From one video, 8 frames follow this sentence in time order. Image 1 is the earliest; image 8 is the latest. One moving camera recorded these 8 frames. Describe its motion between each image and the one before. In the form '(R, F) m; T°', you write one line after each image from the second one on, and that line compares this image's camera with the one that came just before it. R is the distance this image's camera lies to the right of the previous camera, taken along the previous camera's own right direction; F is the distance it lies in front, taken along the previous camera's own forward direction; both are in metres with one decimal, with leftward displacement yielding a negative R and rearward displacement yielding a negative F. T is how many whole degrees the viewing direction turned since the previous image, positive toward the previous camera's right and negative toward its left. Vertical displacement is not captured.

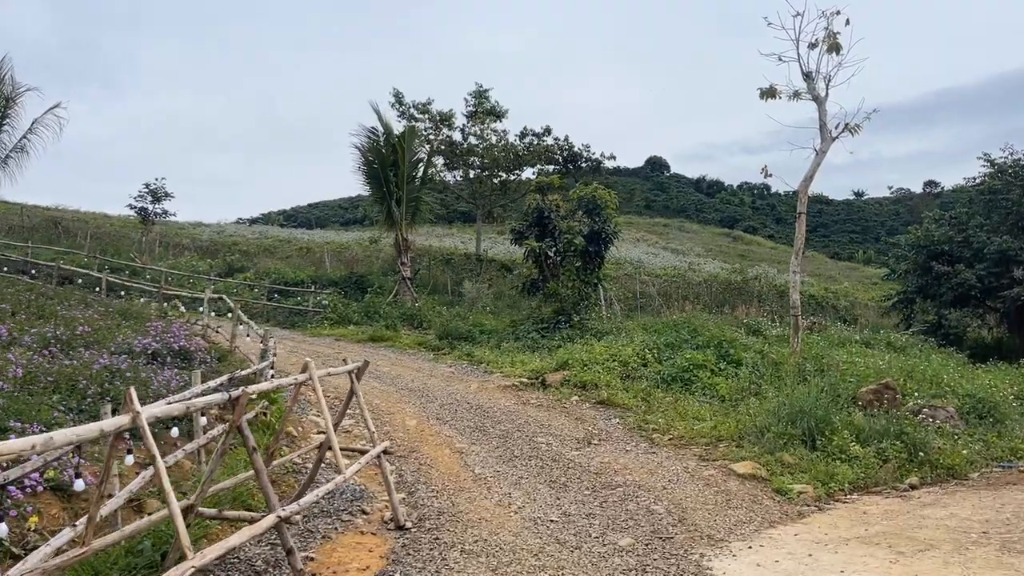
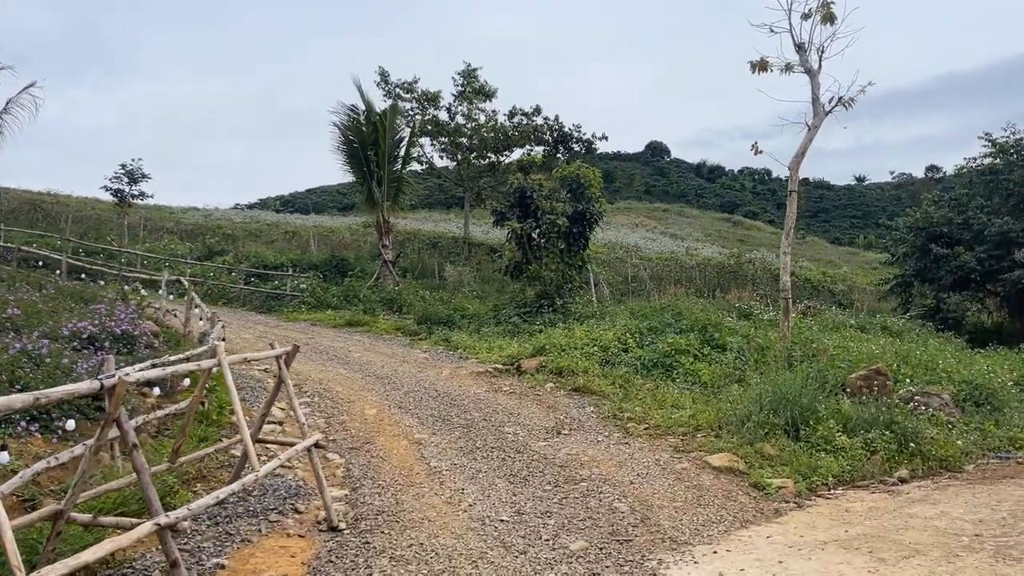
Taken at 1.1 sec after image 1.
(+0.3, +0.5) m; 0°
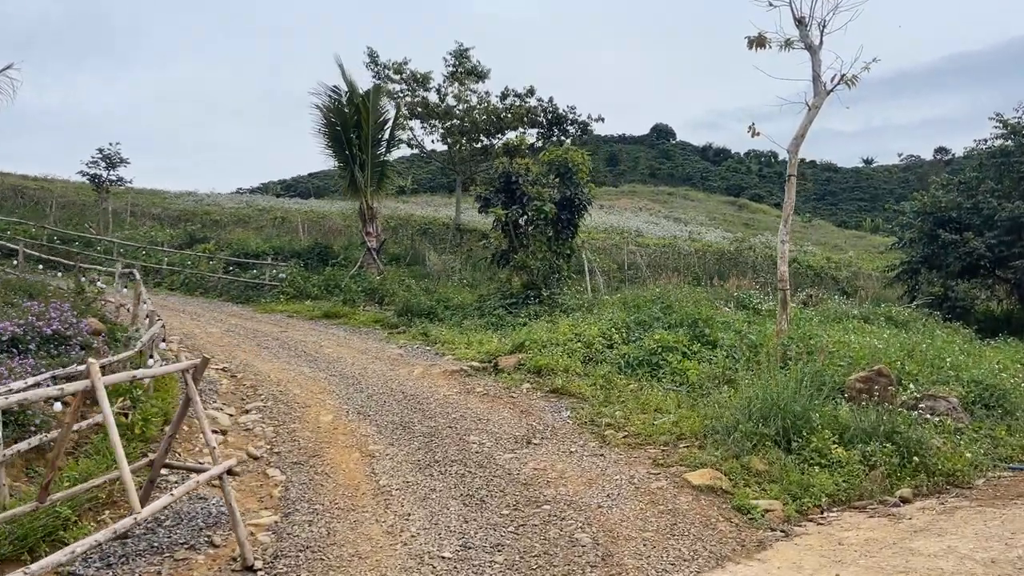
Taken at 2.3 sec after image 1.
(+0.3, +0.6) m; 0°
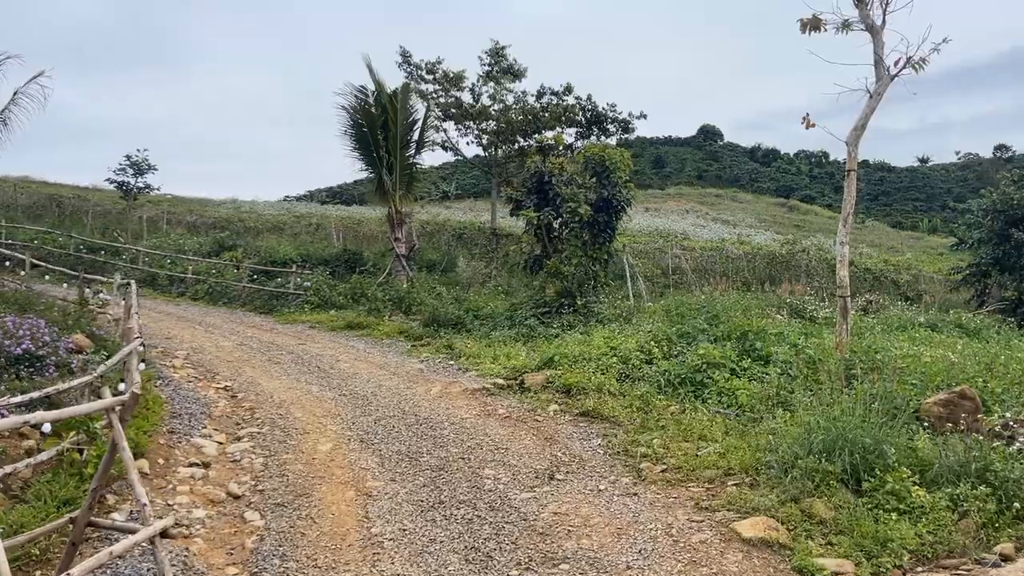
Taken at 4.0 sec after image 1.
(+0.2, +0.8) m; -3°
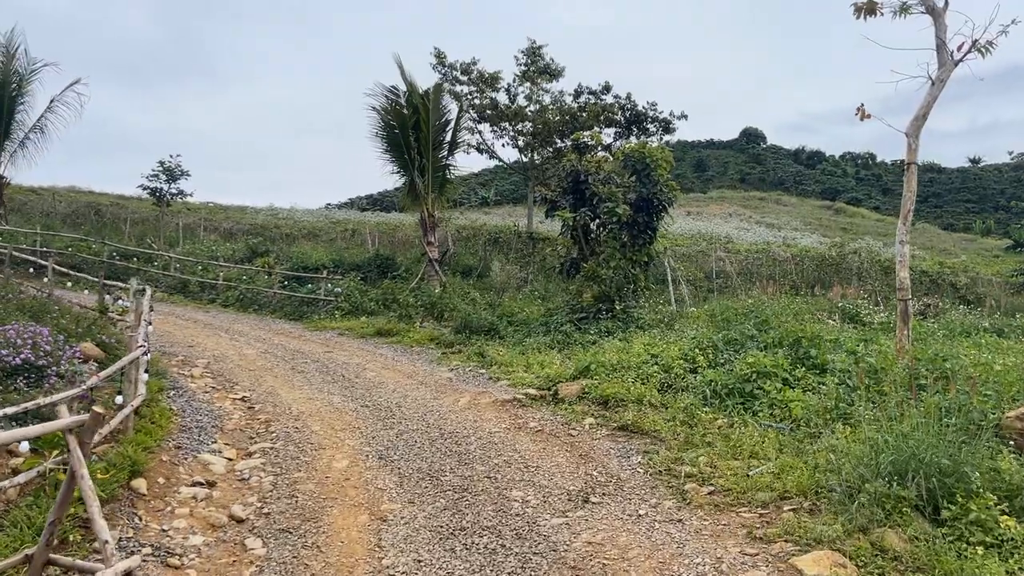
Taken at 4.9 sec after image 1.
(+0.1, +0.5) m; -3°
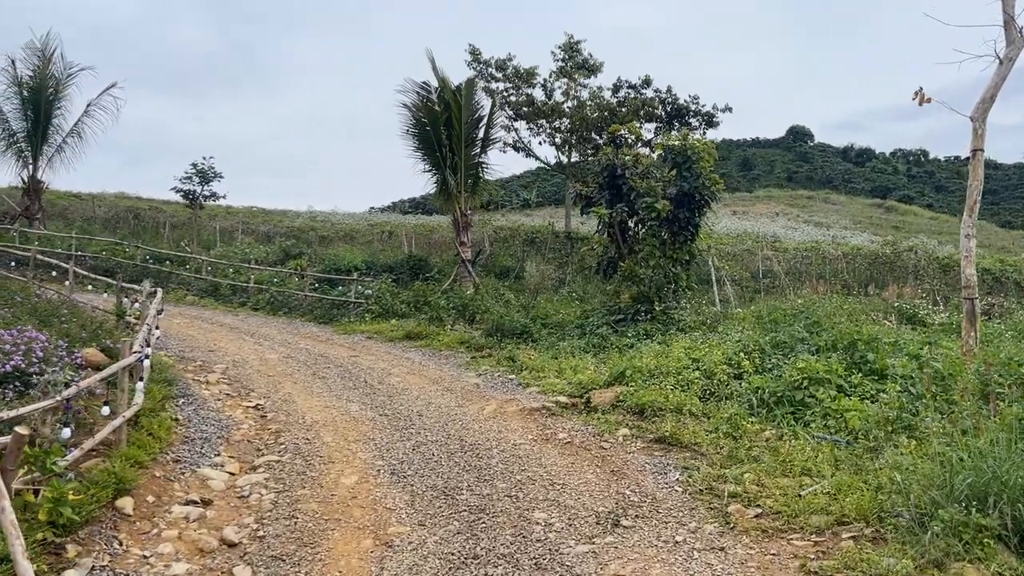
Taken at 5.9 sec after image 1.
(+0.1, +0.5) m; -3°
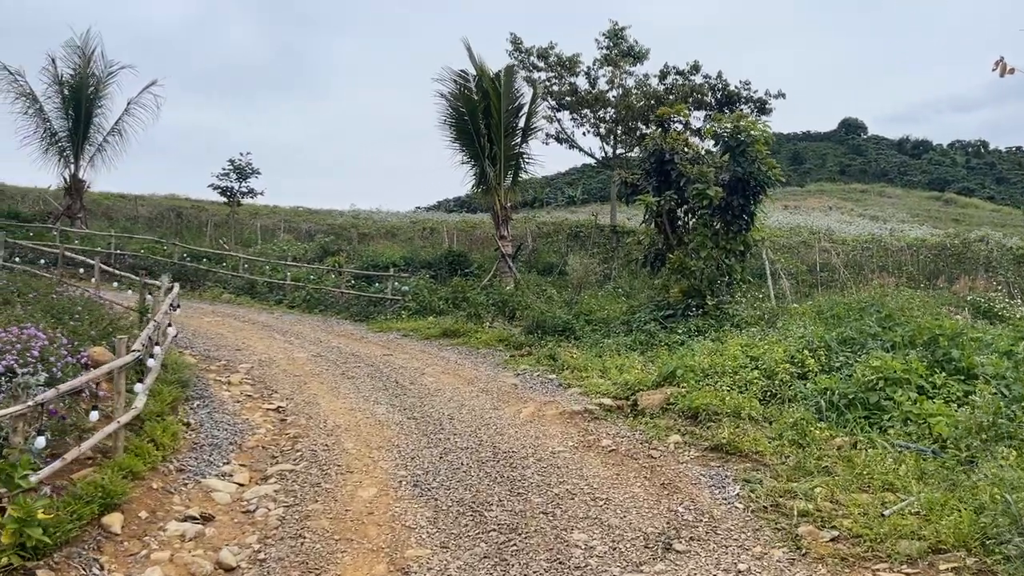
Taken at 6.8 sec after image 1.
(+0.1, +0.5) m; -3°
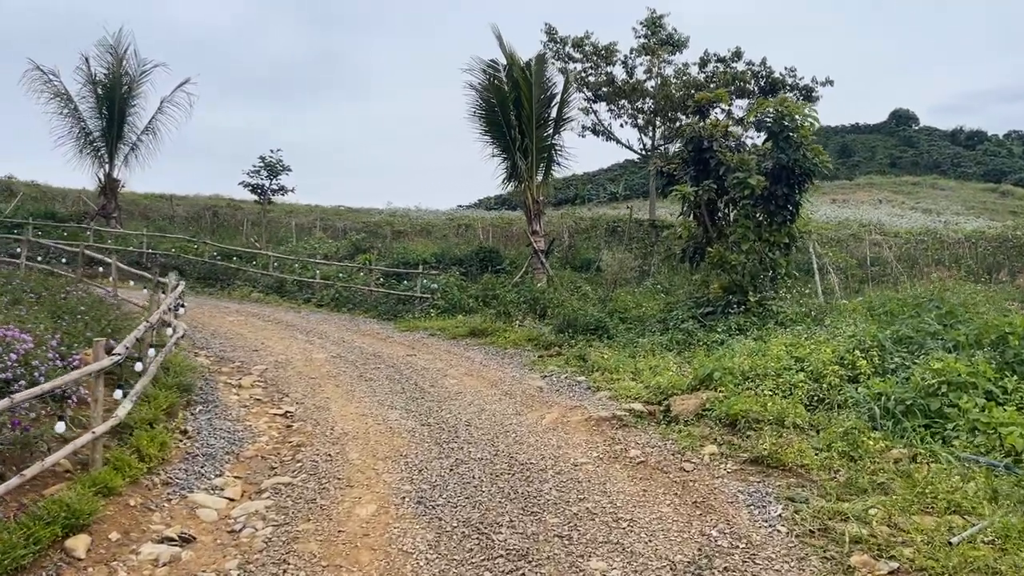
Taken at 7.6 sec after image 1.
(+0.1, +0.4) m; -3°
